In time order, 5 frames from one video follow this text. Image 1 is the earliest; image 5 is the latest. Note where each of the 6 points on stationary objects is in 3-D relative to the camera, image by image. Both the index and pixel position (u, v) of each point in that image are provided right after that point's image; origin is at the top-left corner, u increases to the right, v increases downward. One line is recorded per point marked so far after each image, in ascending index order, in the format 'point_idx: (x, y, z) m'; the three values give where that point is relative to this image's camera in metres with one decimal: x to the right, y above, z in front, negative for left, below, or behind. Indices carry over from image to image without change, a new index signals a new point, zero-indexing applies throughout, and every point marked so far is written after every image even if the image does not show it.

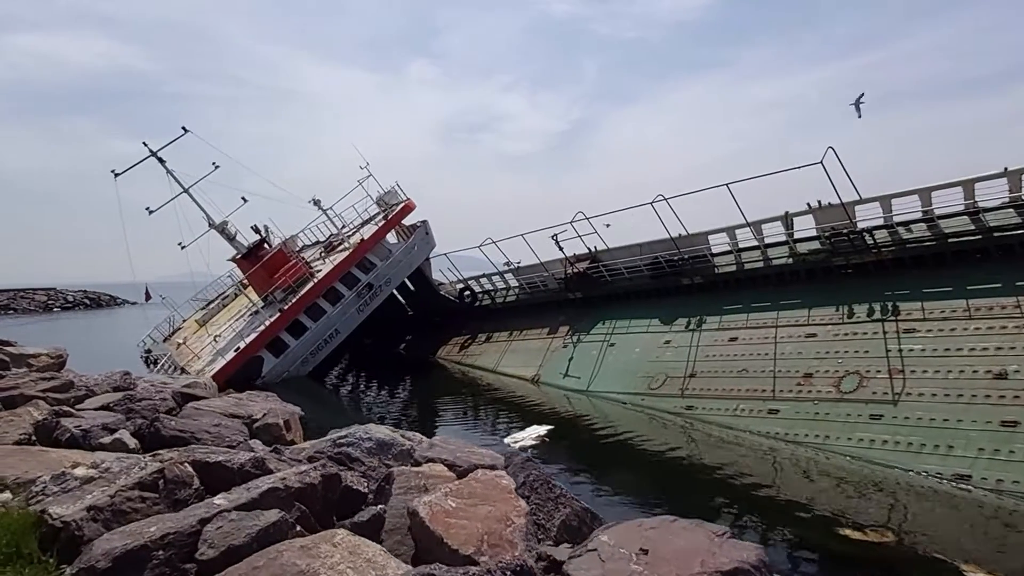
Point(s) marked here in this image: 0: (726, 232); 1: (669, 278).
0: (+5.7, +1.5, +17.0) m
1: (+4.4, +0.3, +18.2) m
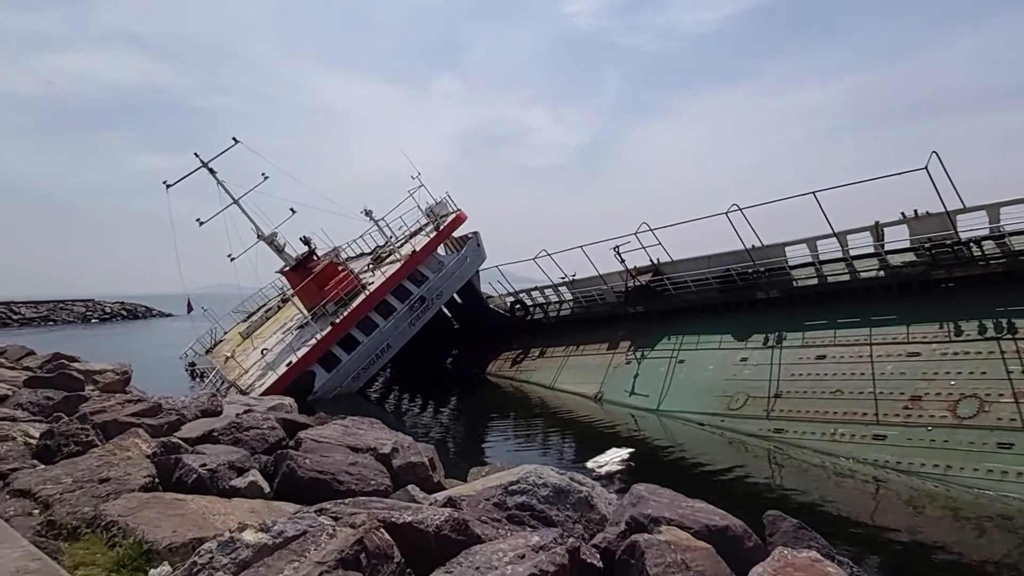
0: (+7.3, +1.1, +16.0) m
1: (+6.1, -0.1, +17.2) m
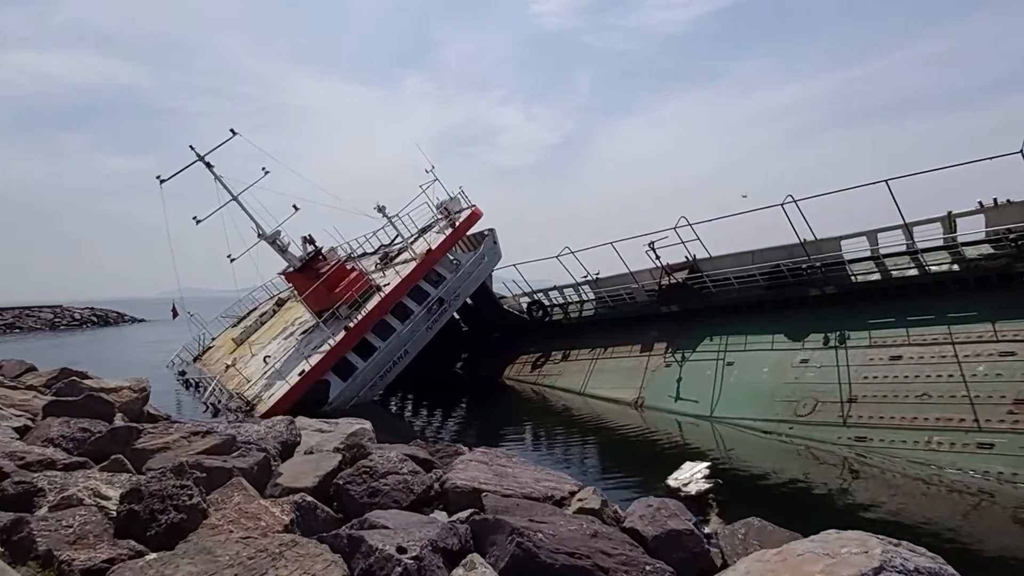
0: (+8.3, +1.2, +15.1) m
1: (+7.1, 0.0, +16.2) m
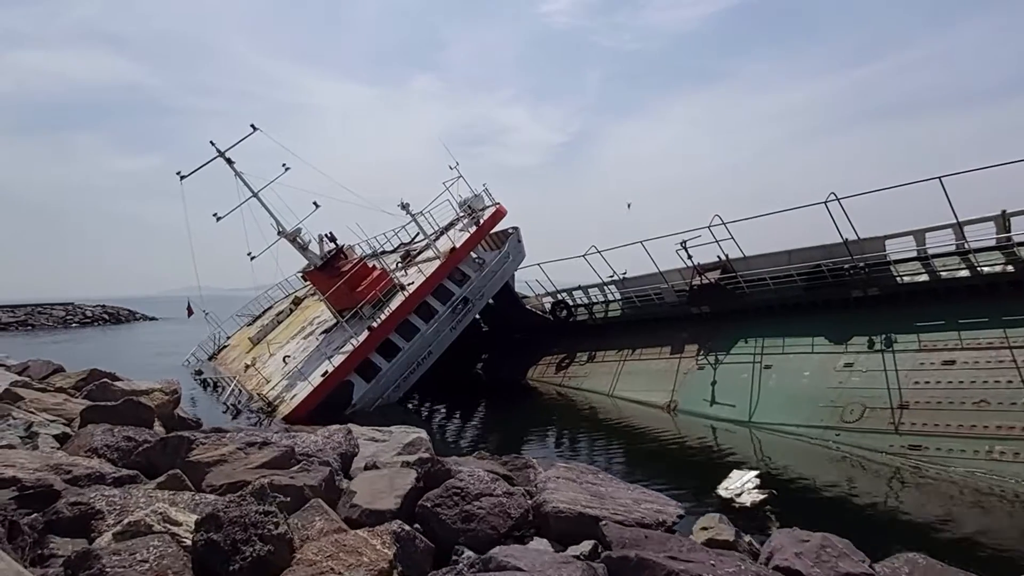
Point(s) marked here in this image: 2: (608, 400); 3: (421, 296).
0: (+9.1, +1.2, +14.6) m
1: (+7.8, 0.0, +15.7) m
2: (+2.8, -3.3, +18.8) m
3: (-2.7, -0.2, +18.8) m
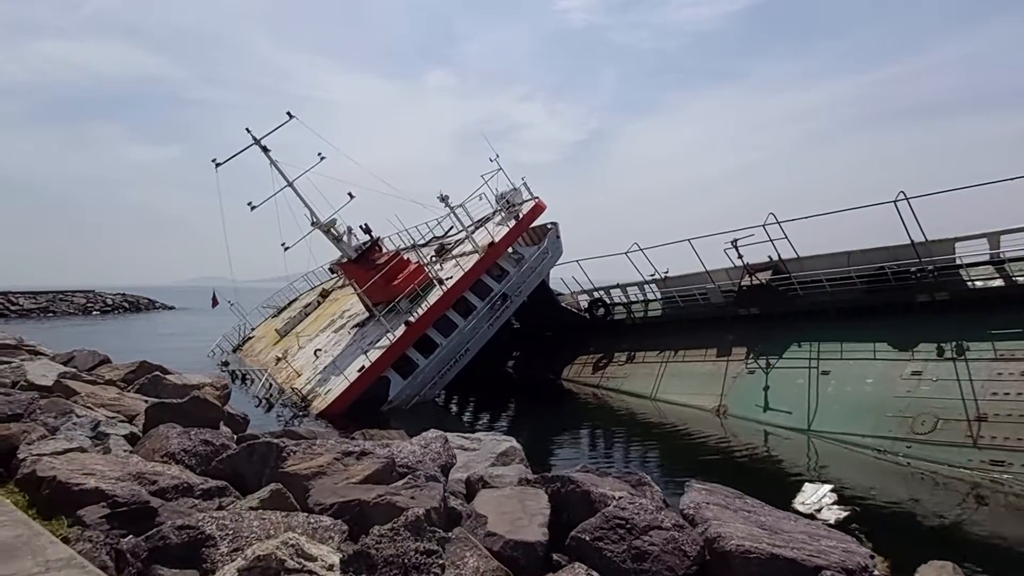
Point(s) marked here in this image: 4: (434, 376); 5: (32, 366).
0: (+10.2, +1.1, +13.8) m
1: (+8.9, -0.1, +15.0) m
2: (+3.9, -3.2, +18.2) m
3: (-1.5, -0.1, +18.3) m
4: (-2.2, -2.4, +17.9) m
5: (-6.7, -1.1, +9.0) m
